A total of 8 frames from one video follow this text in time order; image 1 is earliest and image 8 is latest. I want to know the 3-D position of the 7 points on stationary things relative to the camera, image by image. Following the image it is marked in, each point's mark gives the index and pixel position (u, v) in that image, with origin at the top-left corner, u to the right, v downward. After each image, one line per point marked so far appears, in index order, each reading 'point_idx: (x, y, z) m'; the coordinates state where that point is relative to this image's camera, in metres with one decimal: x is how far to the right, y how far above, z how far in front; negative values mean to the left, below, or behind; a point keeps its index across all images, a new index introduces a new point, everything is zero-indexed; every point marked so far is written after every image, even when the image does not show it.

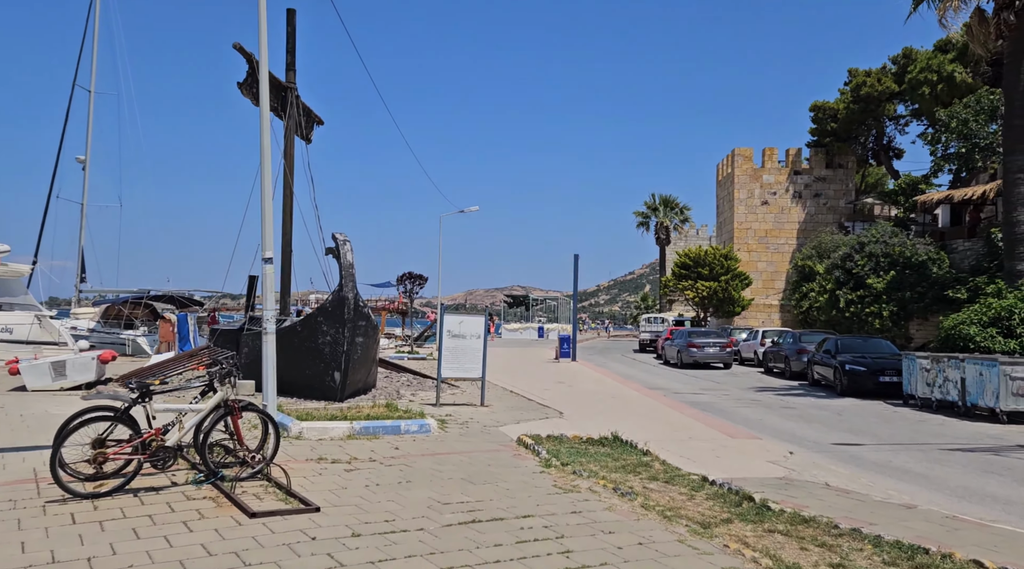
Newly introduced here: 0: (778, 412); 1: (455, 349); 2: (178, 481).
0: (+5.1, -2.4, +15.8) m
1: (-1.0, -1.1, +14.1) m
2: (-2.7, -1.6, +6.7) m
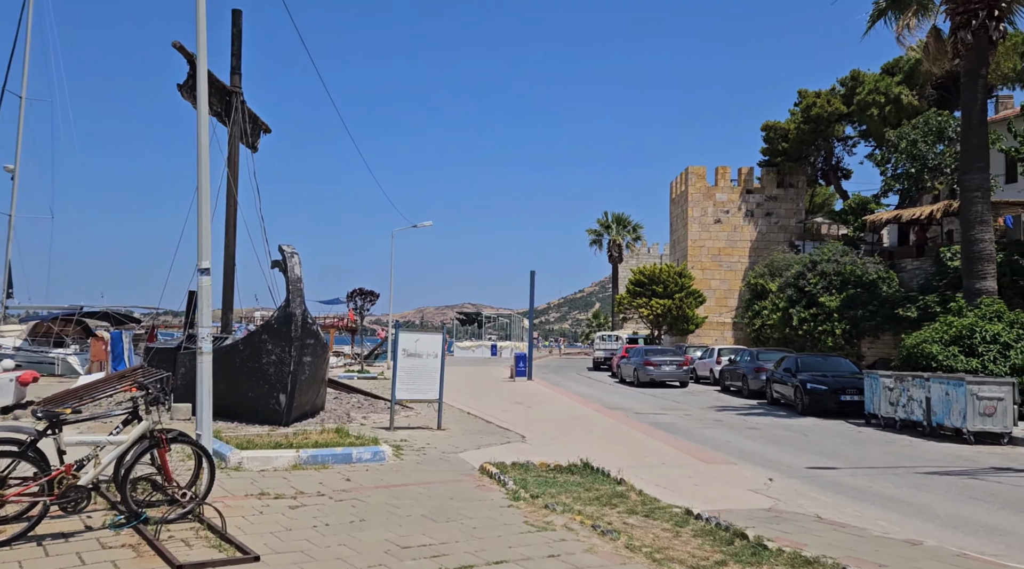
0: (+4.3, -2.8, +15.4) m
1: (-1.6, -1.4, +13.3) m
2: (-2.9, -1.7, +5.8) m
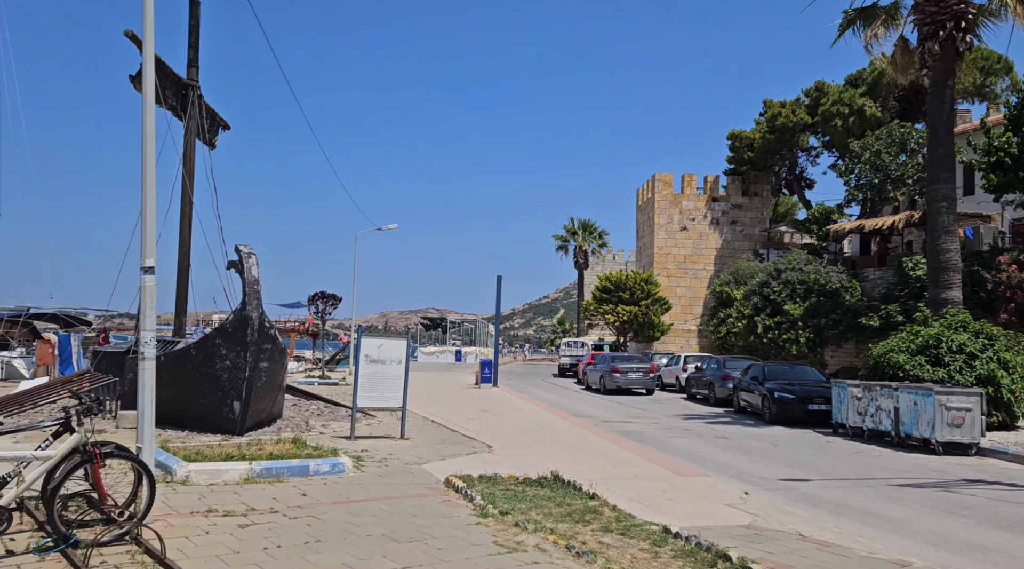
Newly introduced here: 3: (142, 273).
0: (+3.7, -2.9, +15.1) m
1: (-2.2, -1.4, +12.8) m
2: (-3.1, -1.7, +5.2) m
3: (-3.0, +0.1, +6.6) m
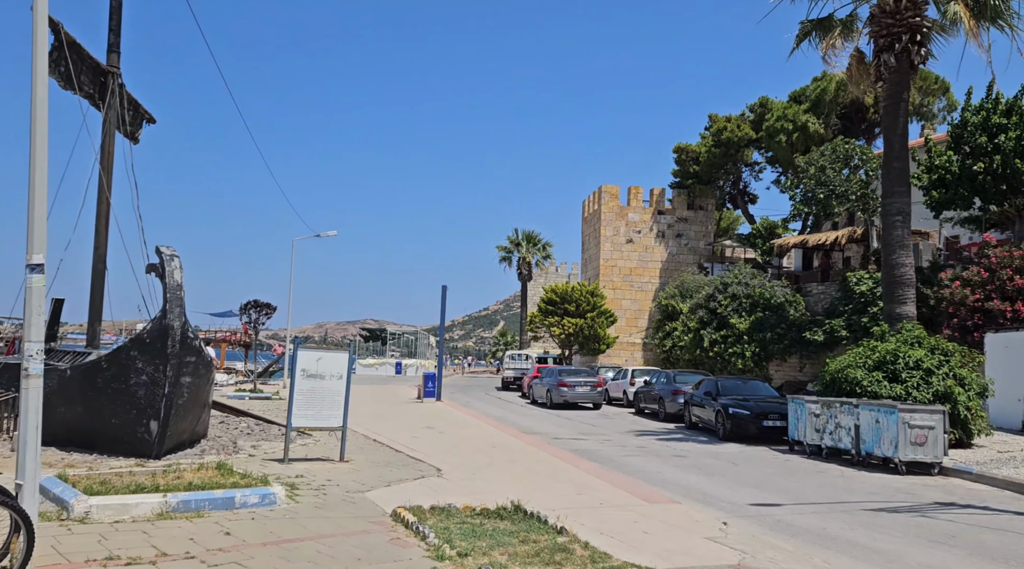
0: (+2.7, -3.1, +14.4) m
1: (-2.9, -1.5, +11.7) m
2: (-3.3, -1.7, +4.1) m
3: (-3.2, +0.1, +5.5) m
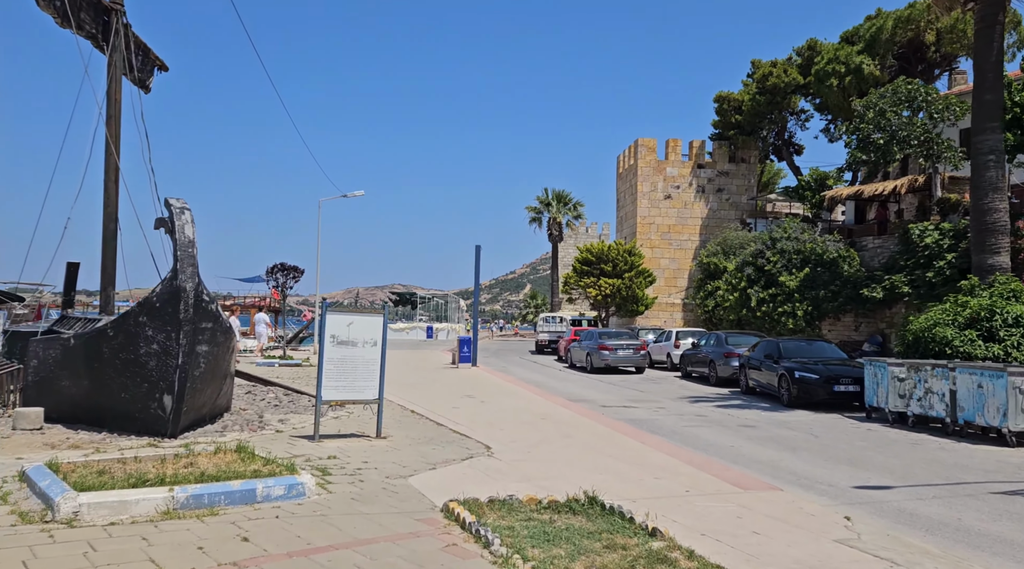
0: (+3.6, -2.3, +13.0) m
1: (-2.2, -1.0, +10.4) m
2: (-2.8, -1.4, +2.8) m
3: (-2.7, +0.4, +4.1) m
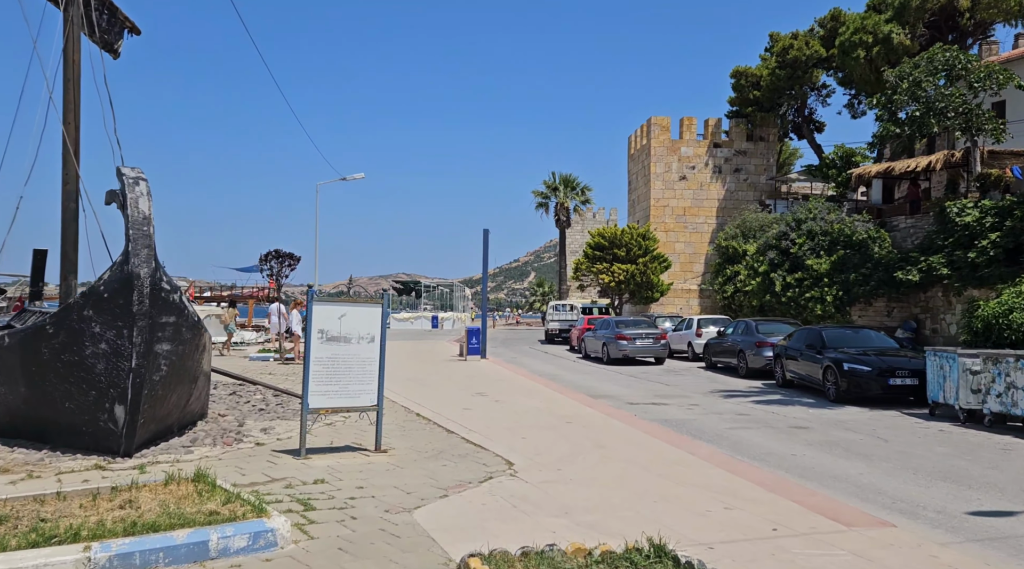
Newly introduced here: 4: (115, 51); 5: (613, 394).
0: (+3.8, -2.1, +11.3) m
1: (-1.9, -0.8, +8.7) m
2: (-2.6, -1.4, +1.1) m
3: (-2.5, +0.4, +2.4) m
4: (-6.7, +4.0, +14.1) m
5: (+2.1, -2.2, +16.9) m
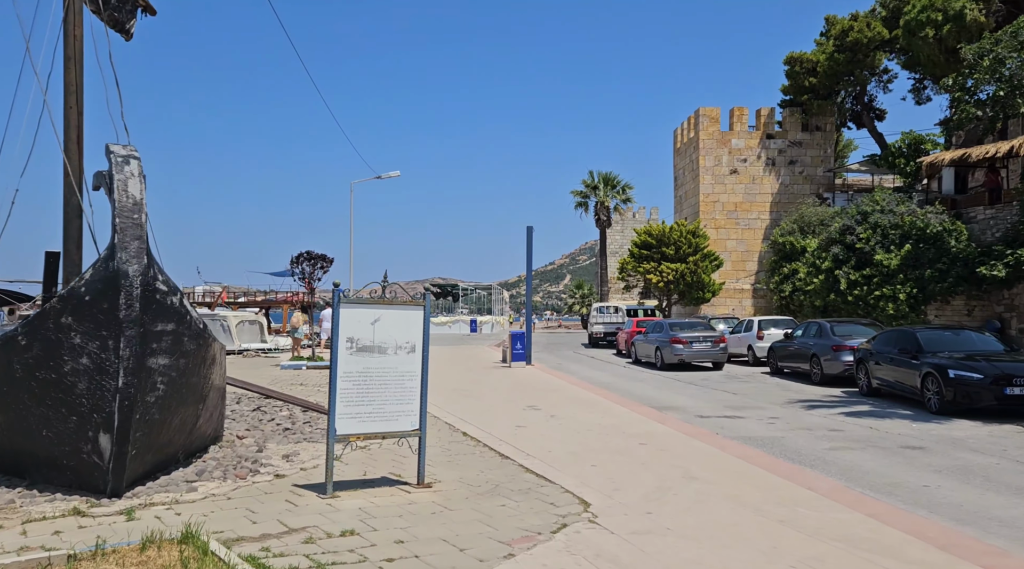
0: (+4.6, -2.0, +9.4) m
1: (-1.3, -0.8, +7.1) m
2: (-2.3, -1.4, -0.5) m
3: (-2.2, +0.5, +0.9) m
4: (-5.9, +3.9, +12.7) m
5: (+3.0, -2.2, +15.2) m
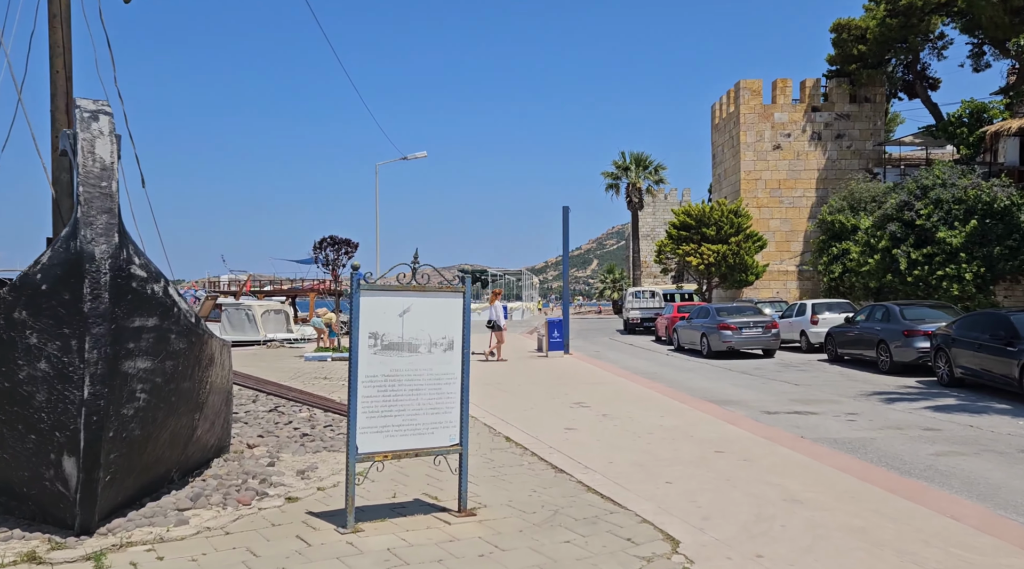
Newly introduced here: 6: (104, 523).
0: (+5.1, -1.8, +7.9) m
1: (-0.9, -0.7, +5.8) m
2: (-2.1, -1.4, -1.8) m
3: (-1.9, +0.5, -0.5) m
4: (-5.4, +4.1, +11.4) m
5: (+3.7, -1.9, +13.7) m
6: (-2.7, -1.6, +5.5) m
